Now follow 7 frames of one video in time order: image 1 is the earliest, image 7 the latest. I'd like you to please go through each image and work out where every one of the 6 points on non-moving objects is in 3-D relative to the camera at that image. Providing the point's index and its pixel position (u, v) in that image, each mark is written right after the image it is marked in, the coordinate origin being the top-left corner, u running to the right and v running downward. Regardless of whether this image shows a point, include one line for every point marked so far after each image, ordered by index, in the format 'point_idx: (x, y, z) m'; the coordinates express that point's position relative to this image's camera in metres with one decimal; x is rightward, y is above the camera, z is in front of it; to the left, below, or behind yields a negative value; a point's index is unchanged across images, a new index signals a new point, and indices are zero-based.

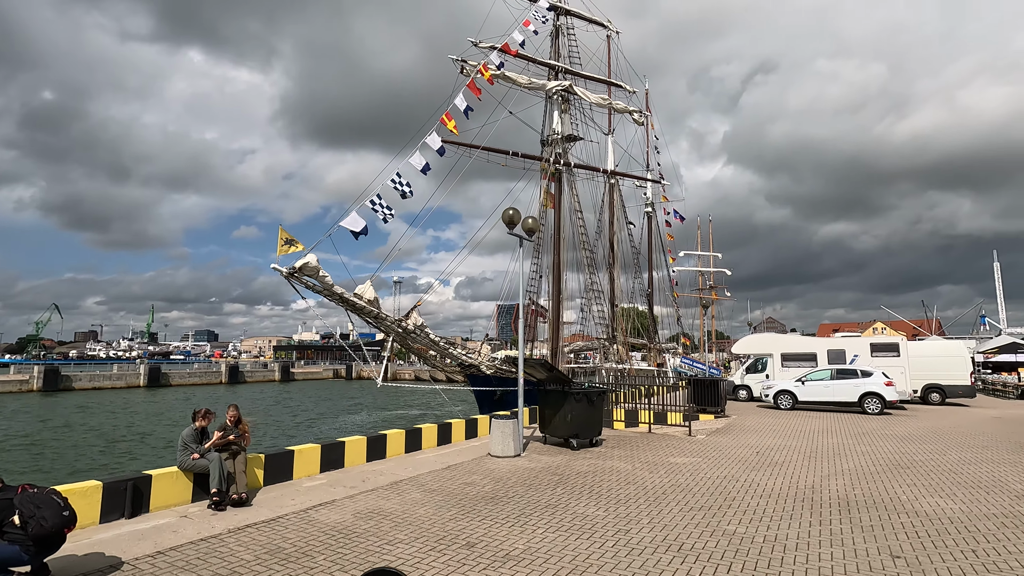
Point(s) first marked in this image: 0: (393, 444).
0: (-2.1, -2.8, +9.7) m
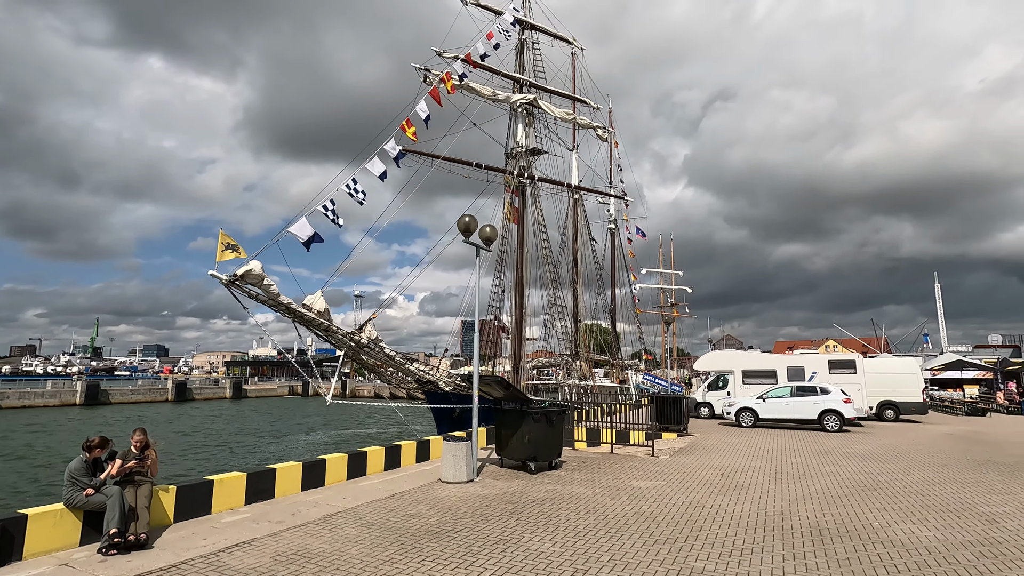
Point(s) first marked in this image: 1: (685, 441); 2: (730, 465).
0: (-2.9, -3.0, +8.8) m
1: (+4.8, -4.2, +14.8) m
2: (+4.5, -3.7, +11.0) m
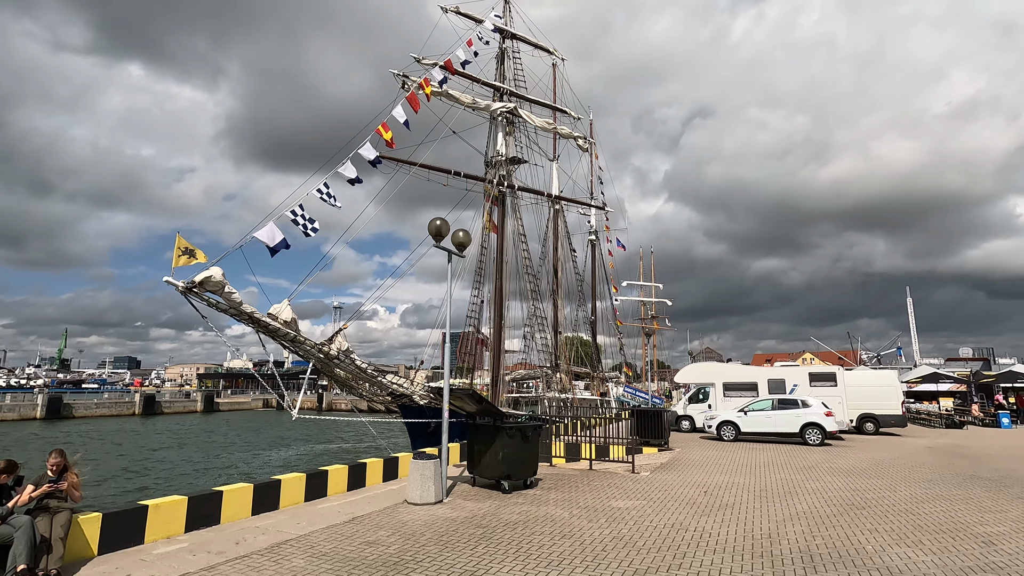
0: (-3.4, -3.1, +8.1) m
1: (+4.1, -4.5, +14.4) m
2: (+4.0, -3.8, +10.6) m
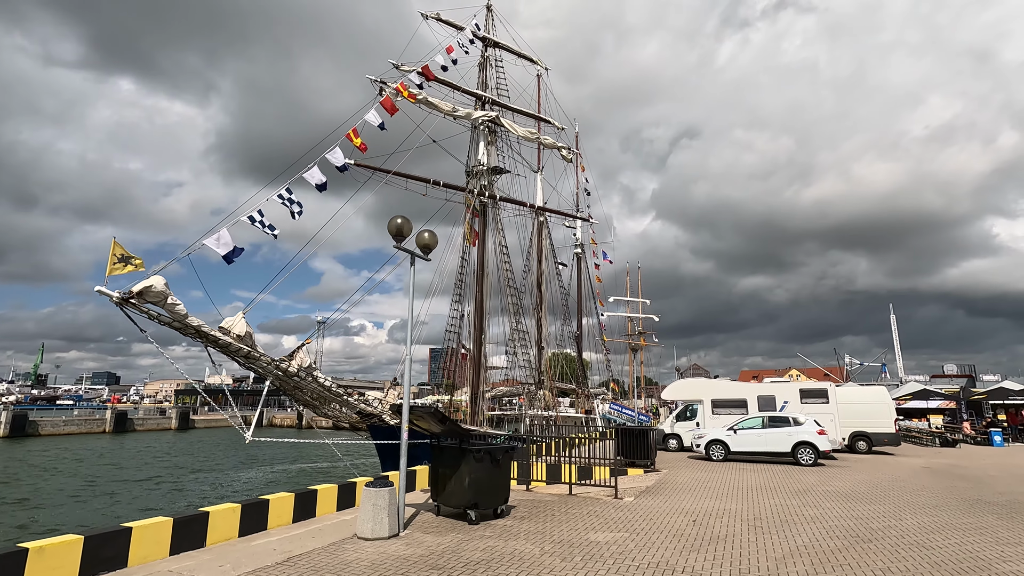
0: (-3.8, -3.1, +7.1) m
1: (+3.5, -4.8, +13.4) m
2: (+3.5, -4.0, +9.7) m
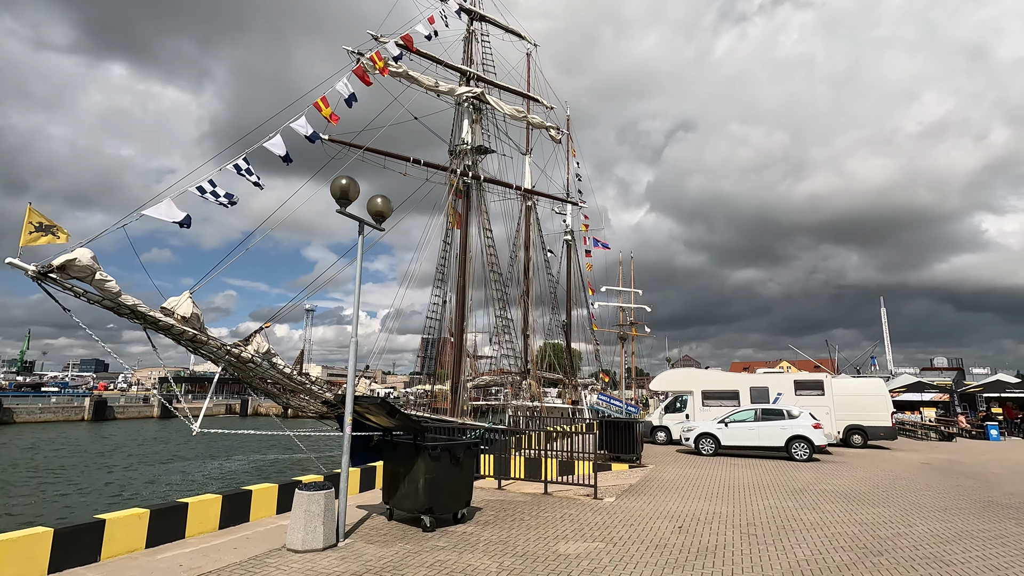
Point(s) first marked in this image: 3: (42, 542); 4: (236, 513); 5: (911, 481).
0: (-4.4, -2.8, +6.0) m
1: (+2.9, -4.4, +12.5) m
2: (+2.9, -3.6, +8.7) m
3: (-4.7, -2.5, +5.3) m
4: (-3.8, -3.1, +7.3) m
5: (+9.2, -4.5, +12.4) m
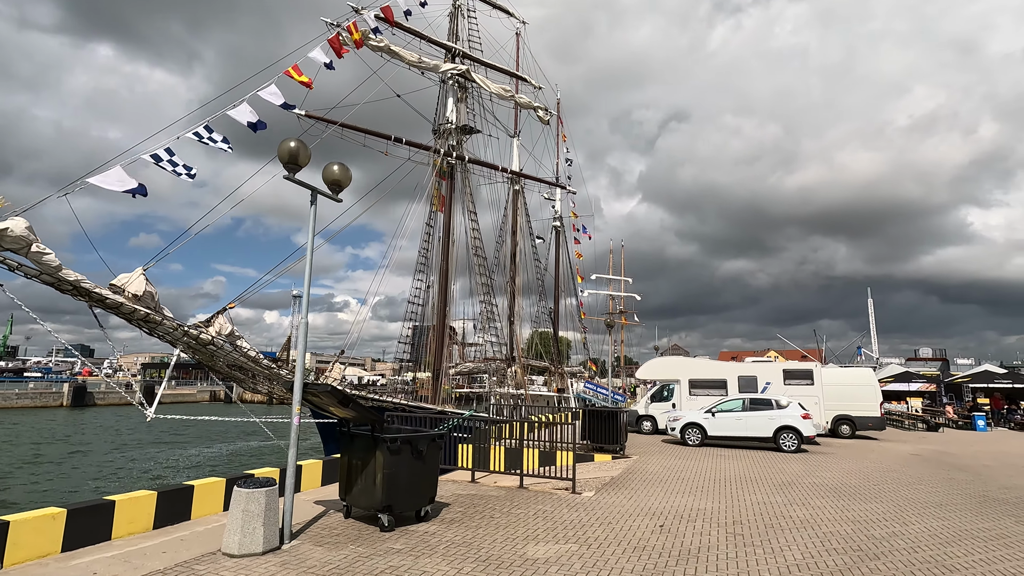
0: (-4.8, -2.5, +5.3) m
1: (+2.4, -4.0, +11.9) m
2: (+2.4, -3.4, +8.1) m
3: (-5.1, -2.2, +4.6) m
4: (-4.2, -2.7, +6.6) m
5: (+8.7, -4.2, +12.0) m
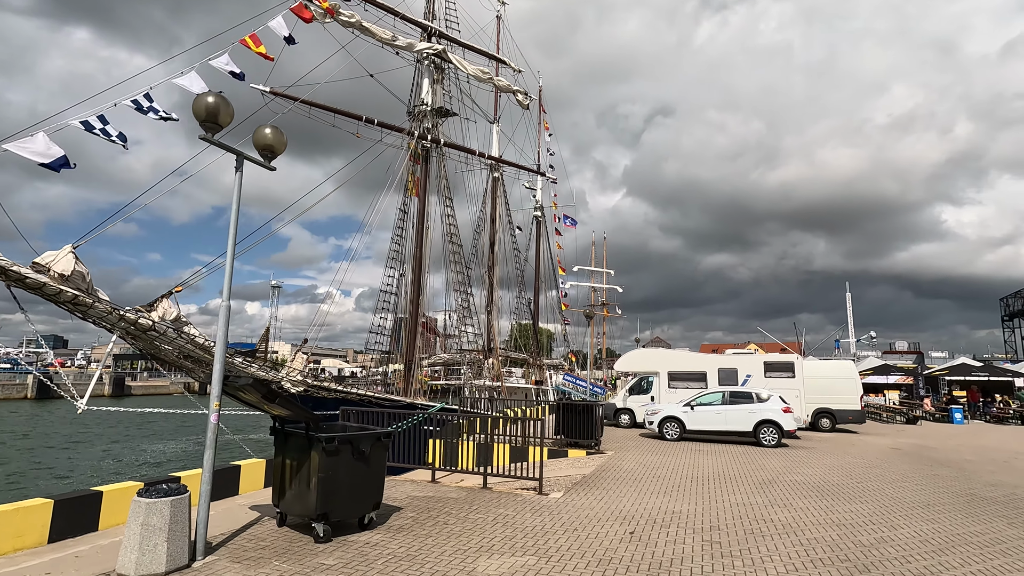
0: (-5.2, -2.3, +4.4) m
1: (+1.7, -3.7, +11.3) m
2: (+1.9, -3.1, +7.5) m
3: (-5.5, -2.0, +3.7) m
4: (-4.7, -2.5, +5.7) m
5: (+8.0, -3.9, +11.5) m
